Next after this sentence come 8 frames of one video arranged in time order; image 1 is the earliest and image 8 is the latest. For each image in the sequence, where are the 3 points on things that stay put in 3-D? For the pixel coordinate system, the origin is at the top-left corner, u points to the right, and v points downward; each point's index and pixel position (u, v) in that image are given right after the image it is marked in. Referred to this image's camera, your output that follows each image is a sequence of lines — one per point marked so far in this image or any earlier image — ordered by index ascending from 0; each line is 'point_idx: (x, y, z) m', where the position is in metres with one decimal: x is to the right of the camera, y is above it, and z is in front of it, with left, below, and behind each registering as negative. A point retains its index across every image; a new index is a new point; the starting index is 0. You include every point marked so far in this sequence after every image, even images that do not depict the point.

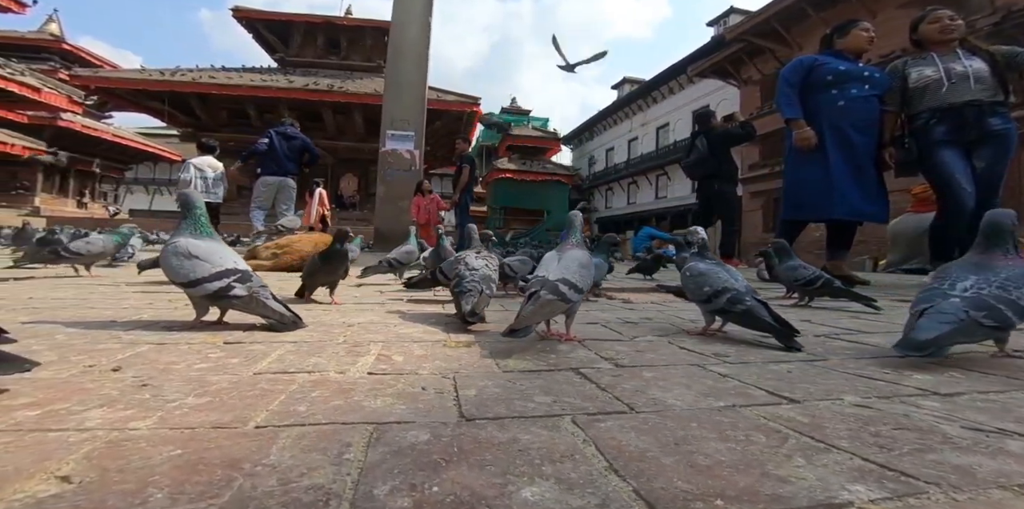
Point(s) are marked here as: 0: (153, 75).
0: (-11.3, +5.7, +14.4) m
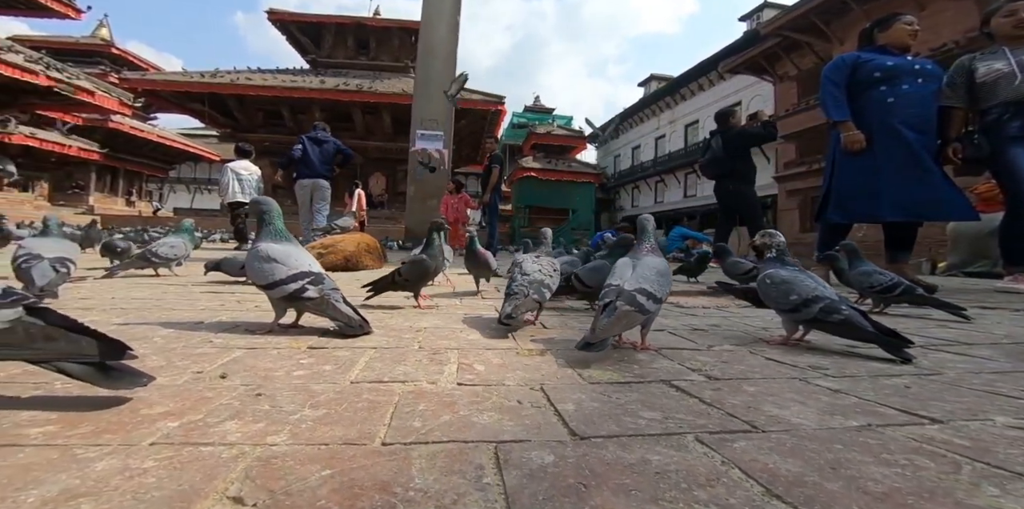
0: (-10.3, +5.8, +14.9) m
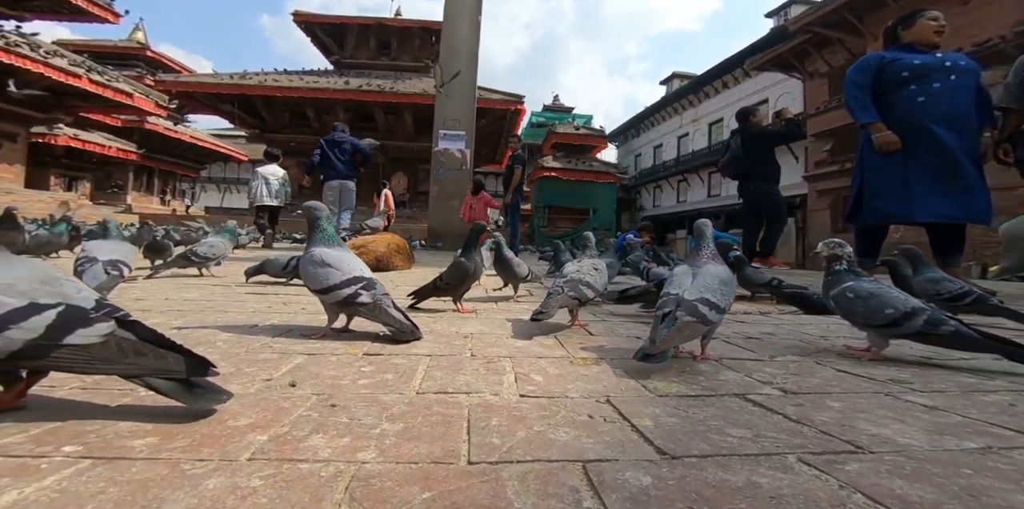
0: (-9.5, +5.8, +15.2) m
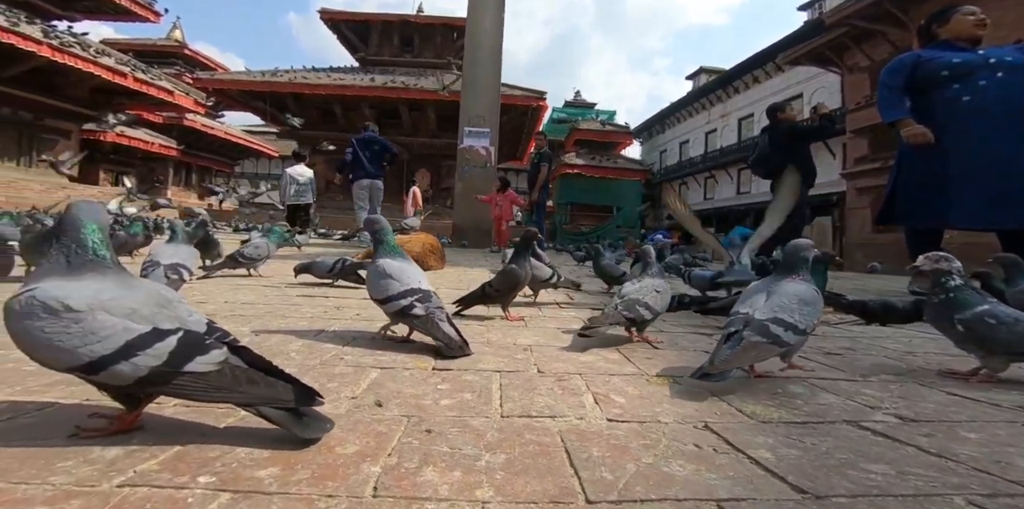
0: (-8.6, +6.0, +15.4) m
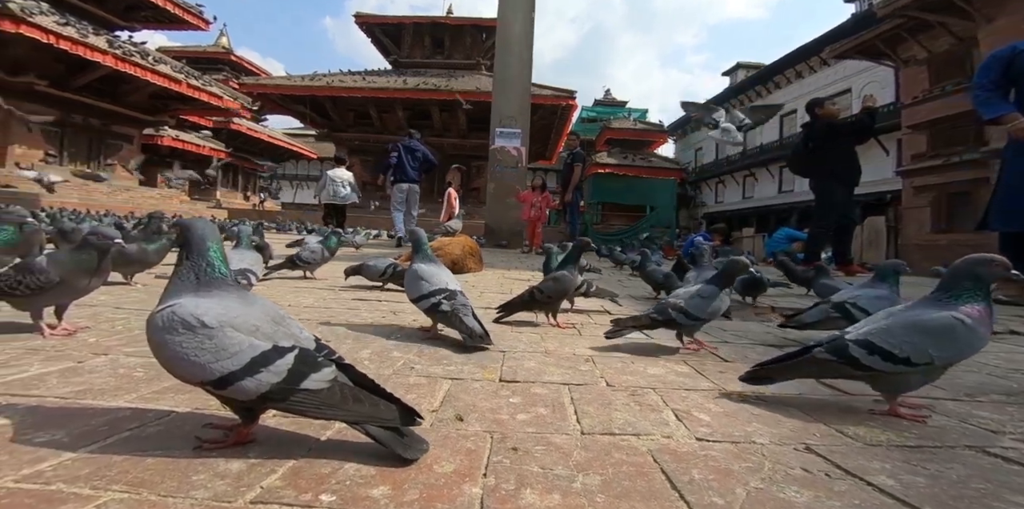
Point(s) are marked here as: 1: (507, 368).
0: (-7.4, +6.0, +15.9) m
1: (0.0, -0.5, +2.1) m
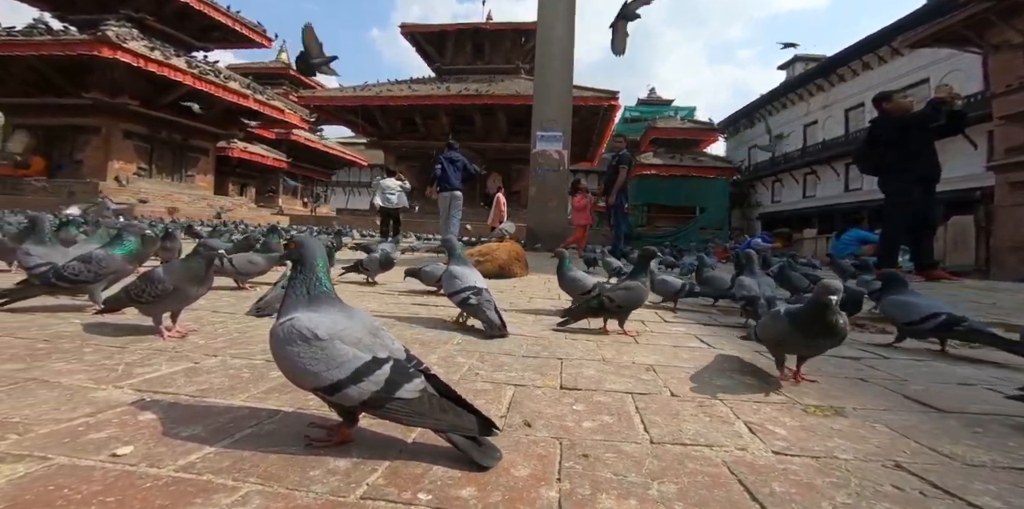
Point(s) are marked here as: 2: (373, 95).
0: (-5.8, +5.9, +16.6) m
1: (+0.3, -0.6, +2.1) m
2: (-4.8, +5.6, +16.0) m
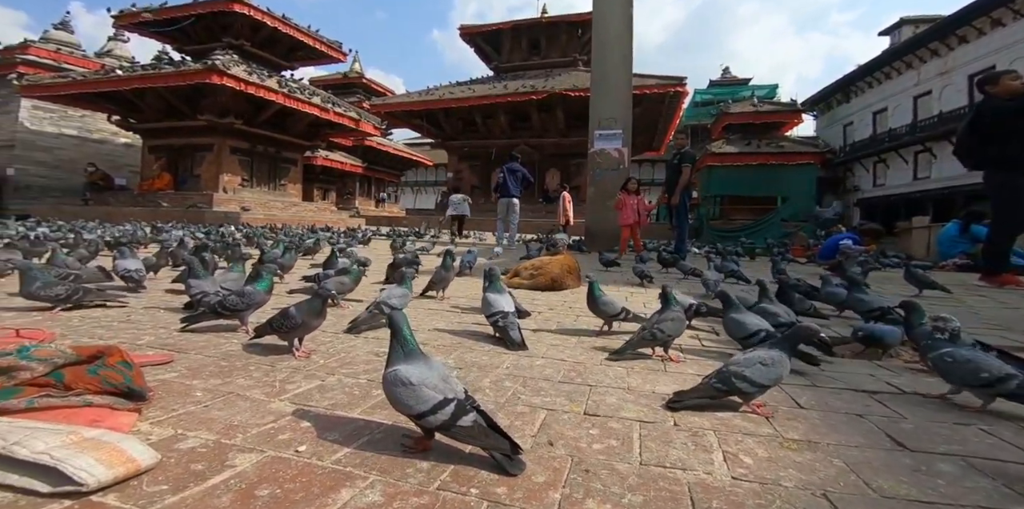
0: (-3.6, +6.0, +17.7) m
1: (+0.5, -0.8, +2.7) m
2: (-2.7, +5.6, +17.0) m
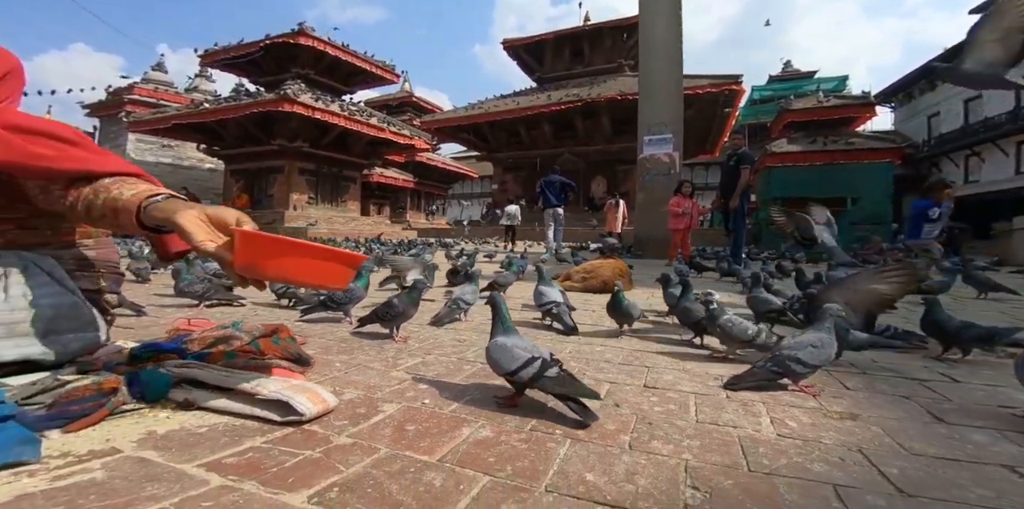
0: (-1.8, +5.6, +18.5) m
1: (+0.9, -0.8, +3.1) m
2: (-1.0, +5.3, +17.7) m
